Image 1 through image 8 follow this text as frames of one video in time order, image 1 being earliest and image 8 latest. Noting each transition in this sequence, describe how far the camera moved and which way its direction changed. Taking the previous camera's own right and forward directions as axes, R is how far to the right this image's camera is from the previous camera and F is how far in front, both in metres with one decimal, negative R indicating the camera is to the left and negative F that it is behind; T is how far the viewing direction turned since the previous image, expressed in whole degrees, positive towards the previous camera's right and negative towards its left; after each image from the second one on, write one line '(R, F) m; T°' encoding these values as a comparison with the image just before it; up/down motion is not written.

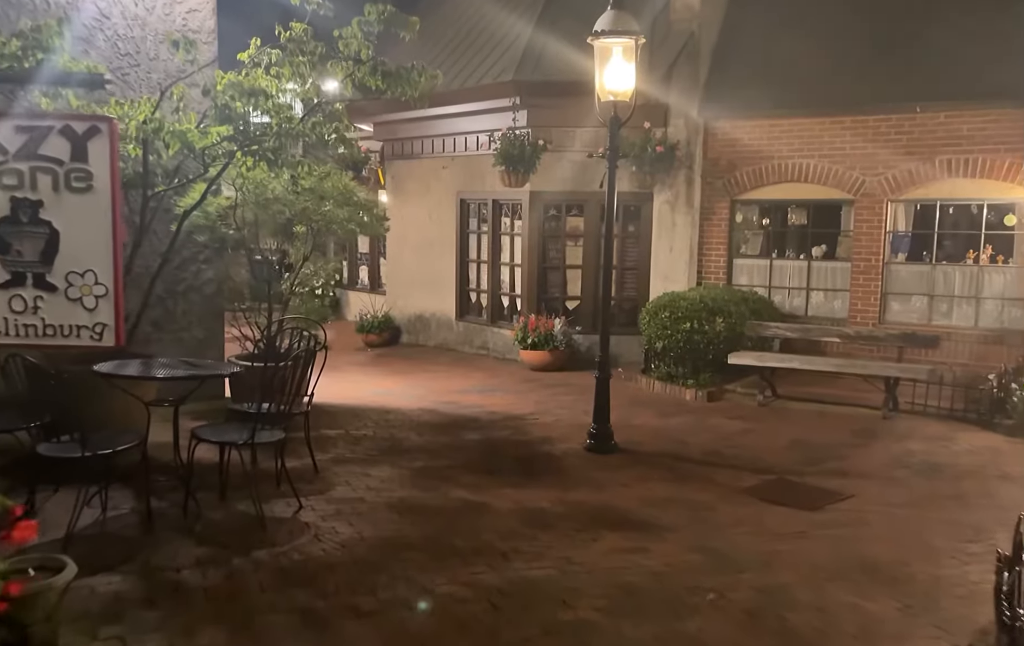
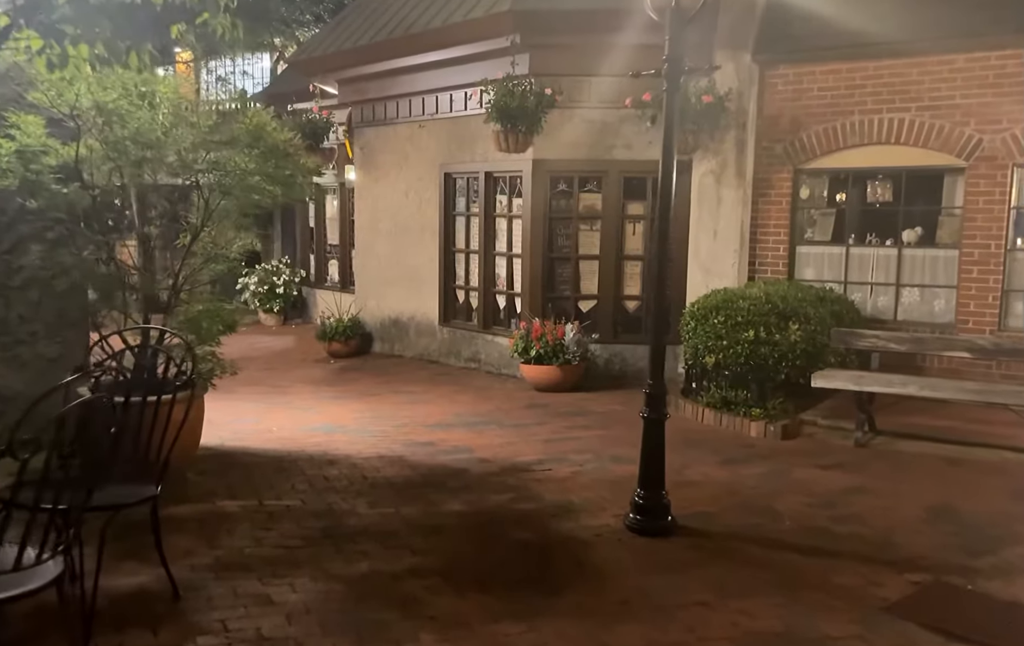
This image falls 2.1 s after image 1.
(0.0, +2.8) m; 0°
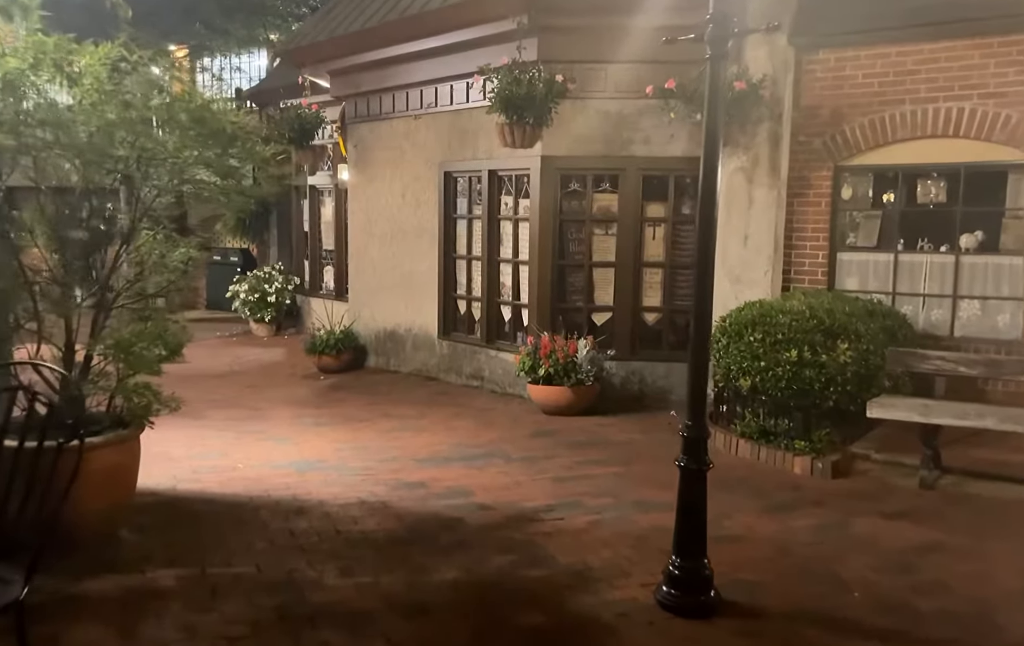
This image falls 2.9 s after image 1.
(0.0, +1.0) m; 0°
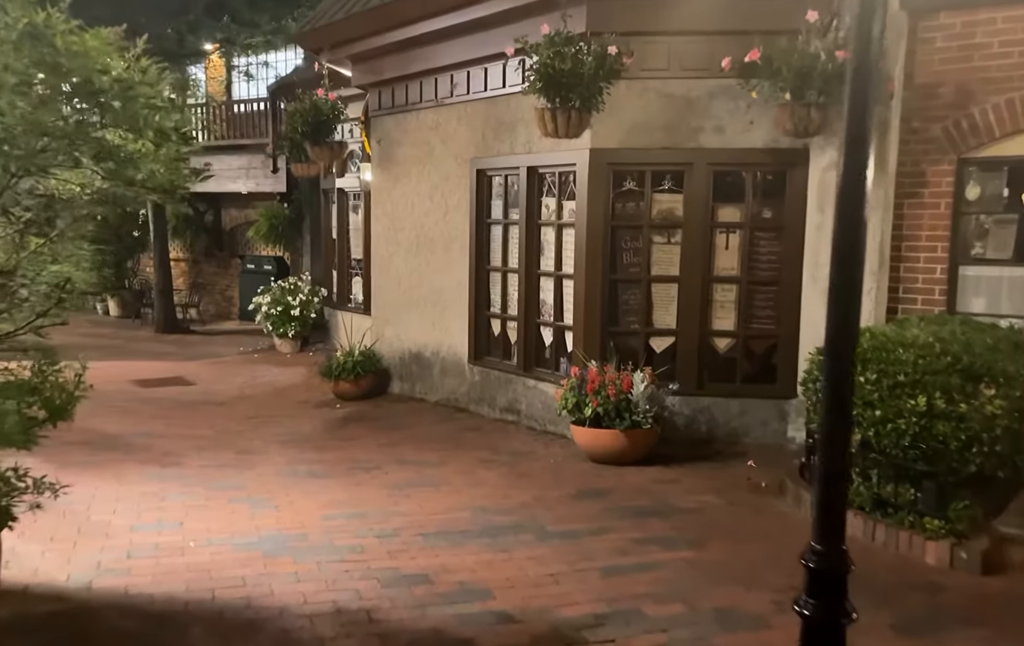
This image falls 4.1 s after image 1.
(+0.1, +1.5) m; -3°
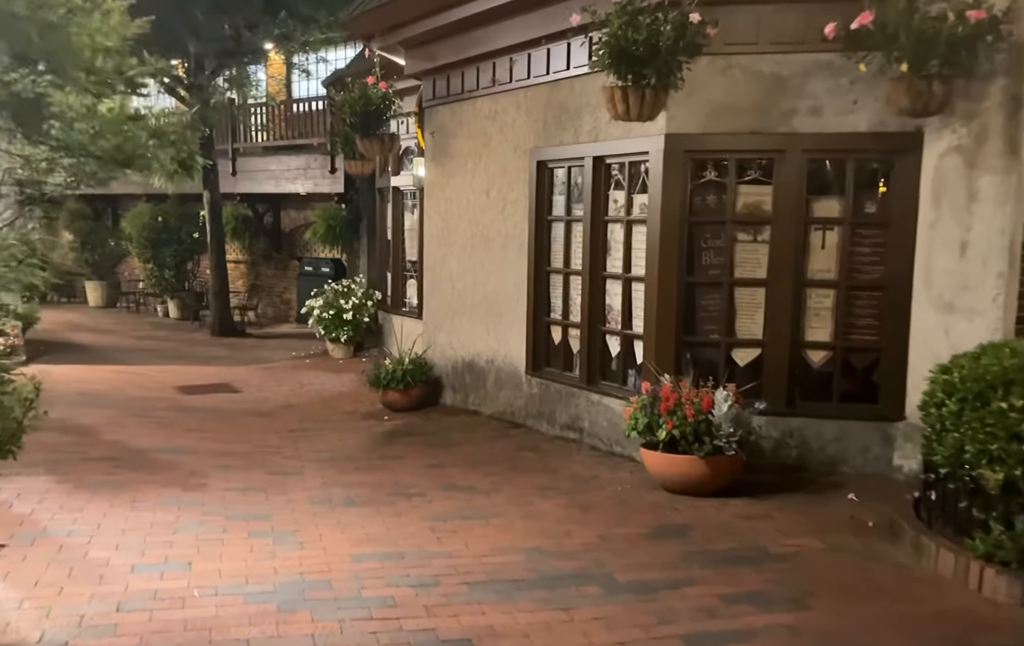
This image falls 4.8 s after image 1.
(0.0, +0.8) m; -4°
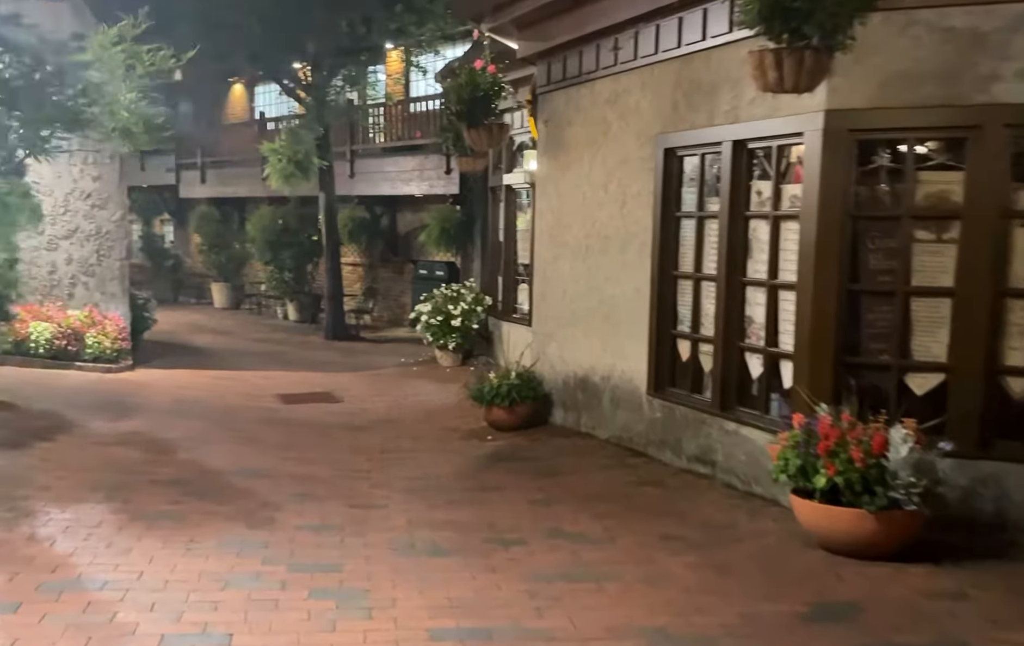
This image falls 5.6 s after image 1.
(0.0, +1.0) m; -7°
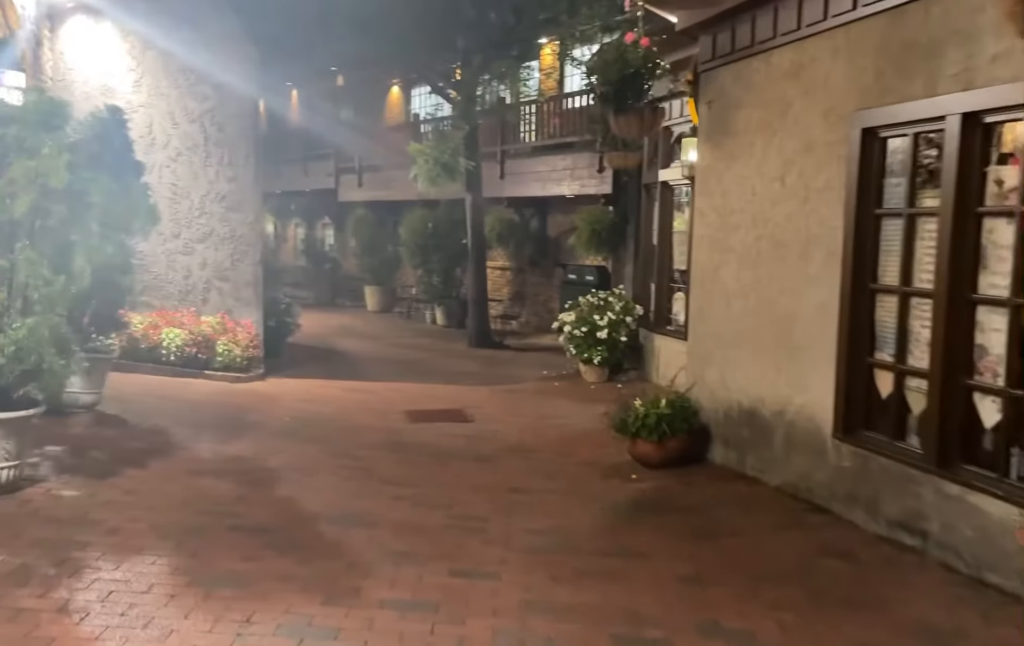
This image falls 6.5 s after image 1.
(0.0, +1.2) m; -9°
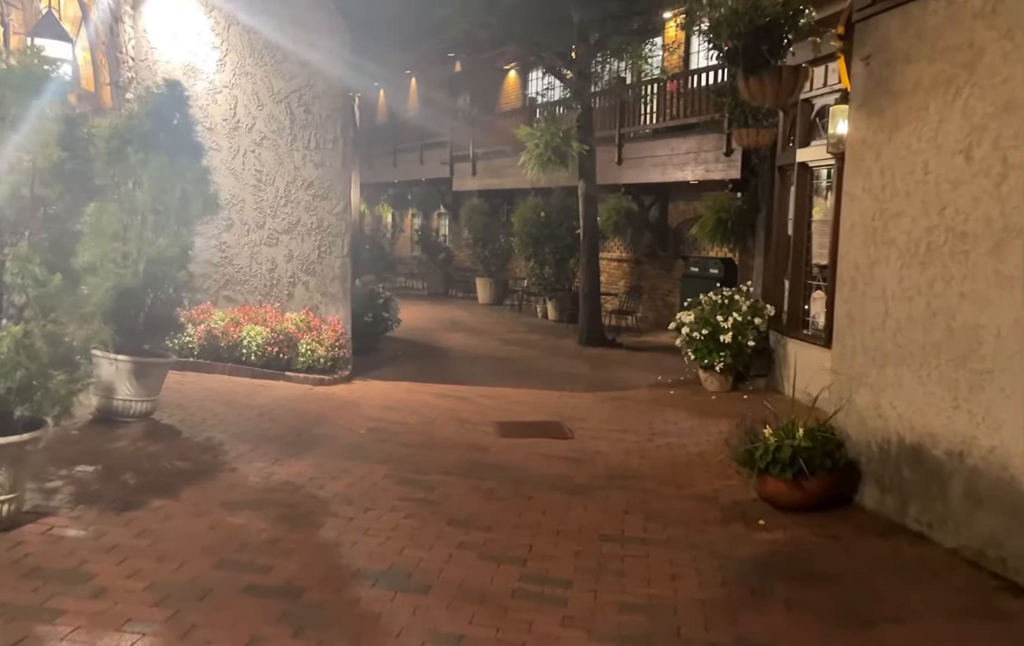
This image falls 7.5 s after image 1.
(+0.1, +1.2) m; -7°
